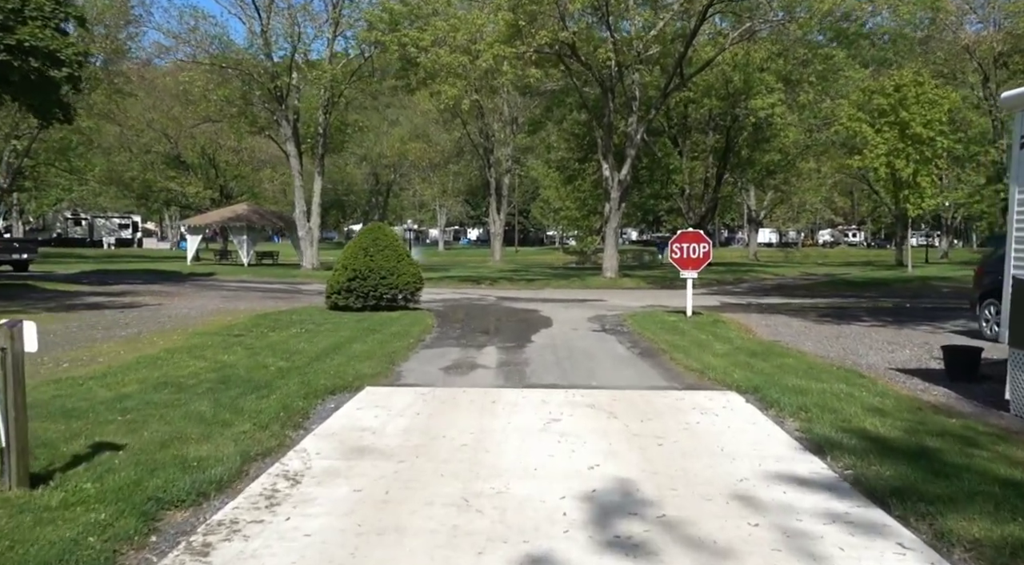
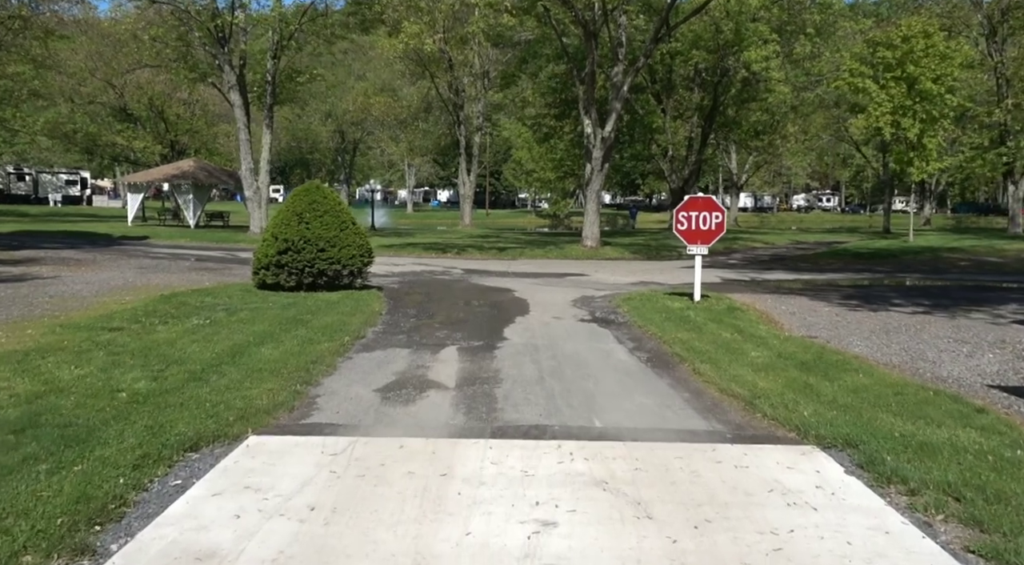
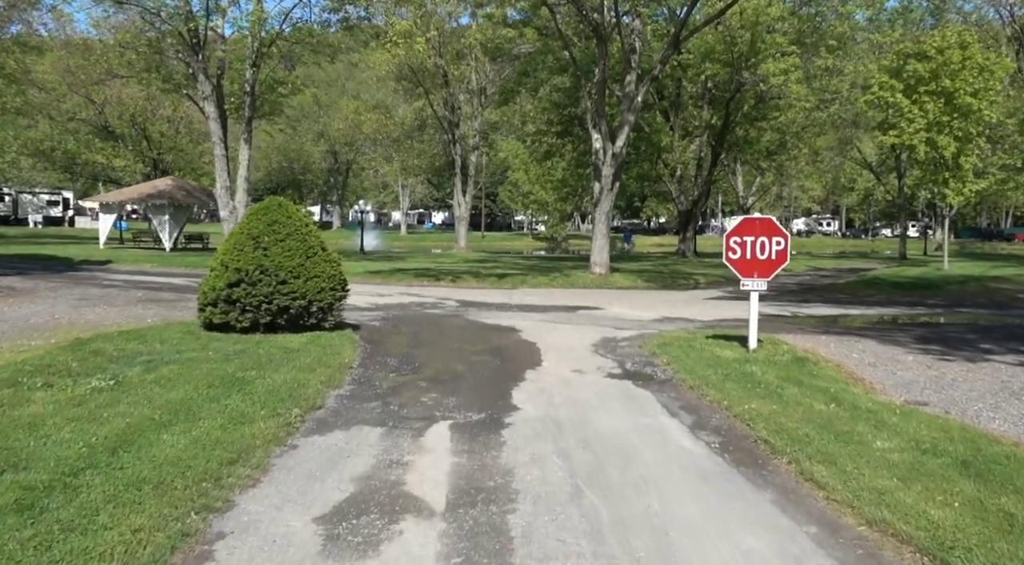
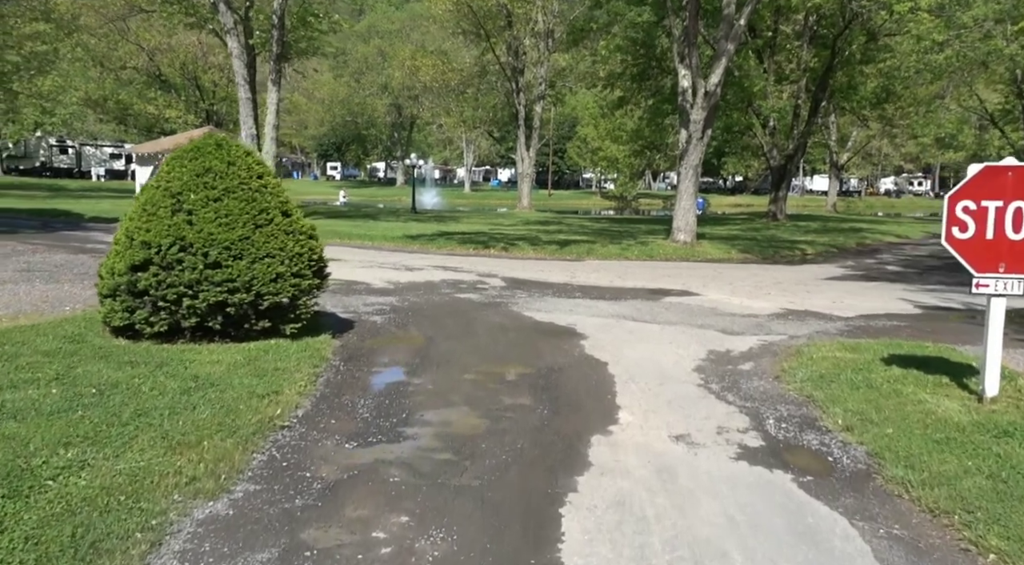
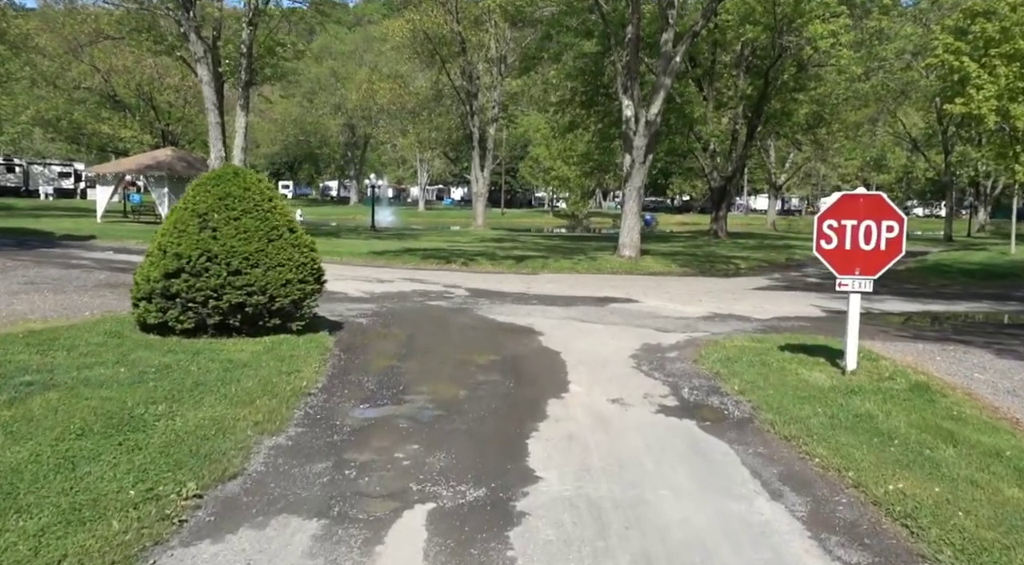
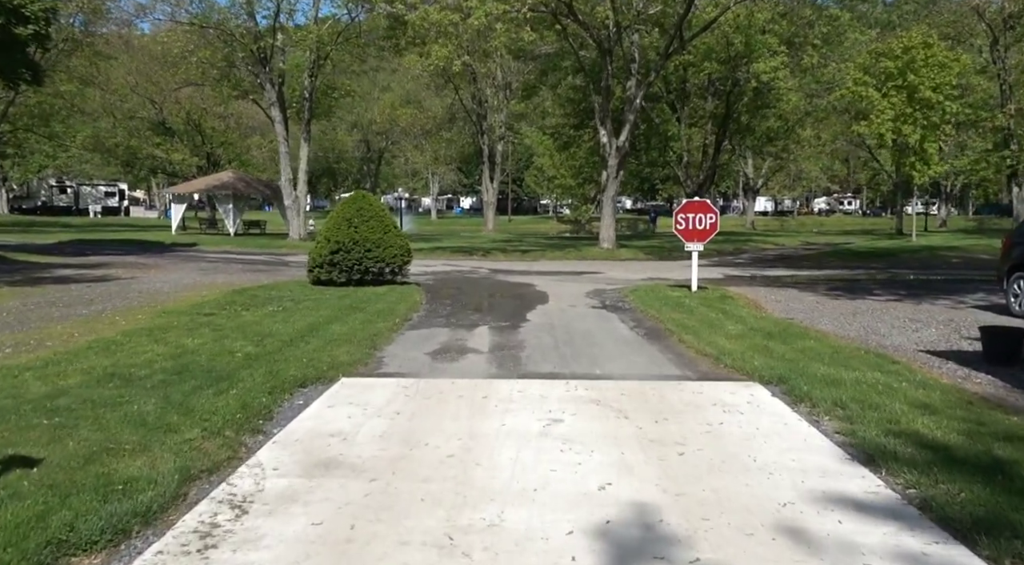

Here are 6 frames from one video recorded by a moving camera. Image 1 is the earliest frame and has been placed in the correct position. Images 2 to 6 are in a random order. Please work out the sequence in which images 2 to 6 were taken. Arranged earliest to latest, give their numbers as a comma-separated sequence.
6, 2, 3, 5, 4
